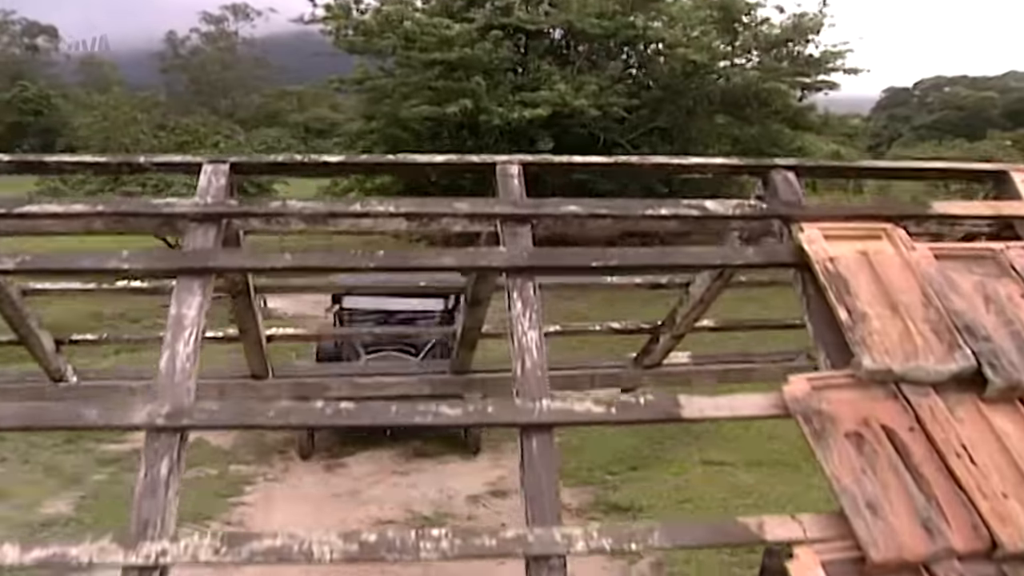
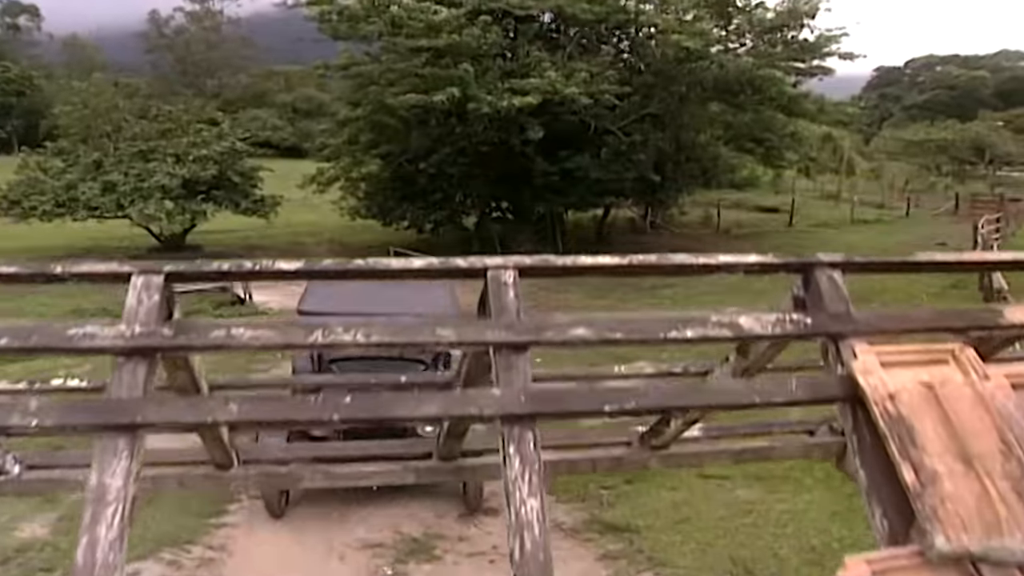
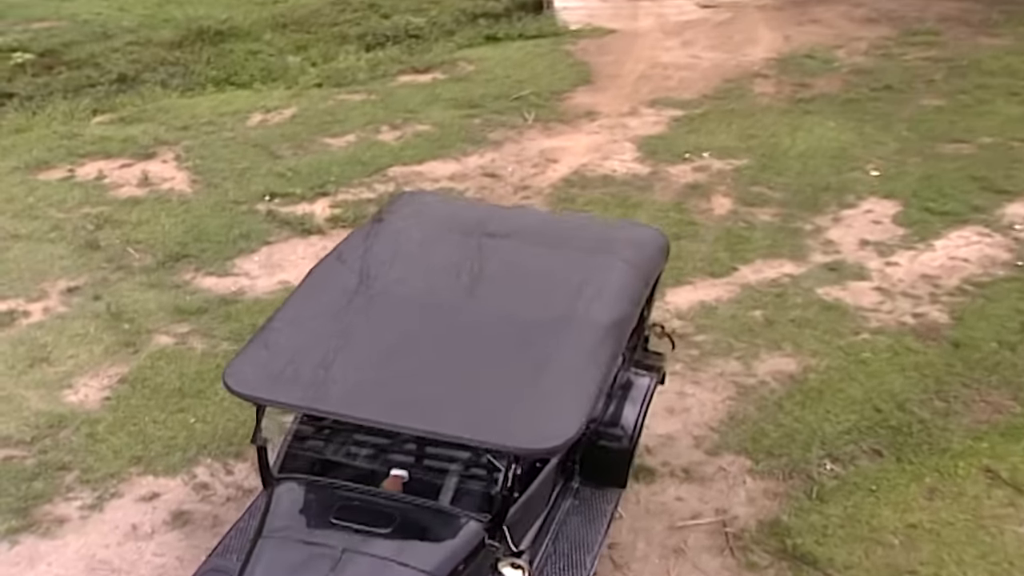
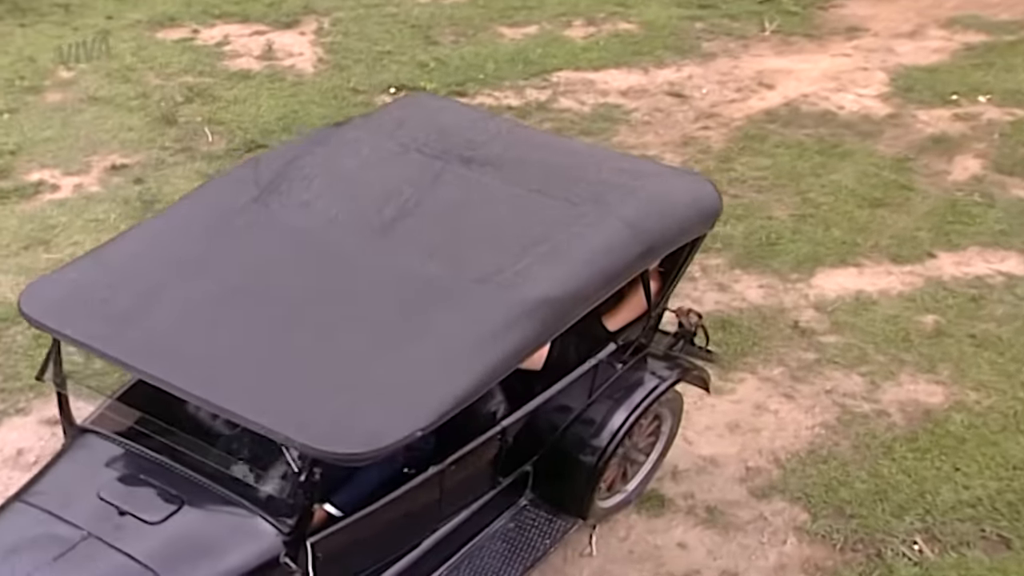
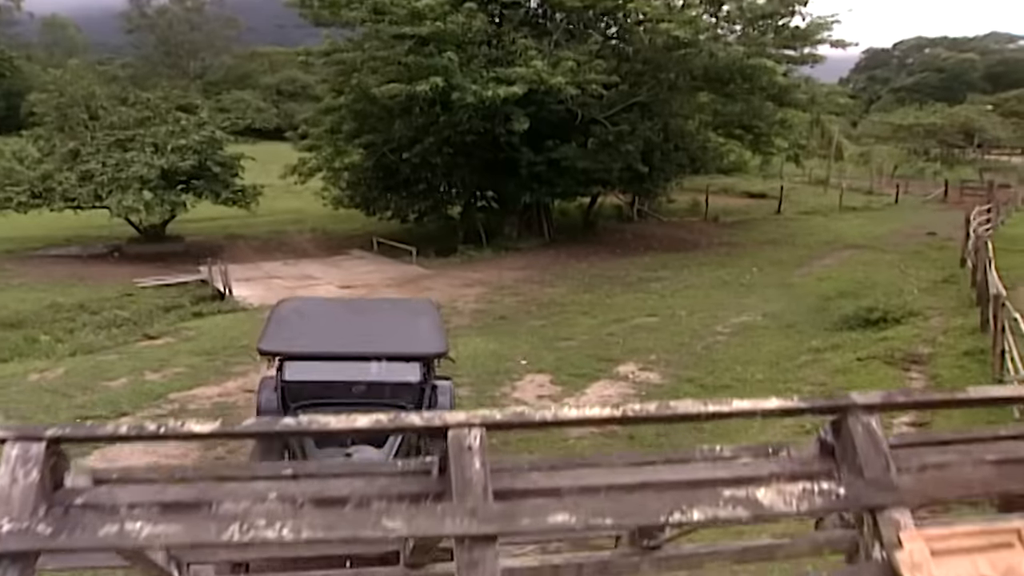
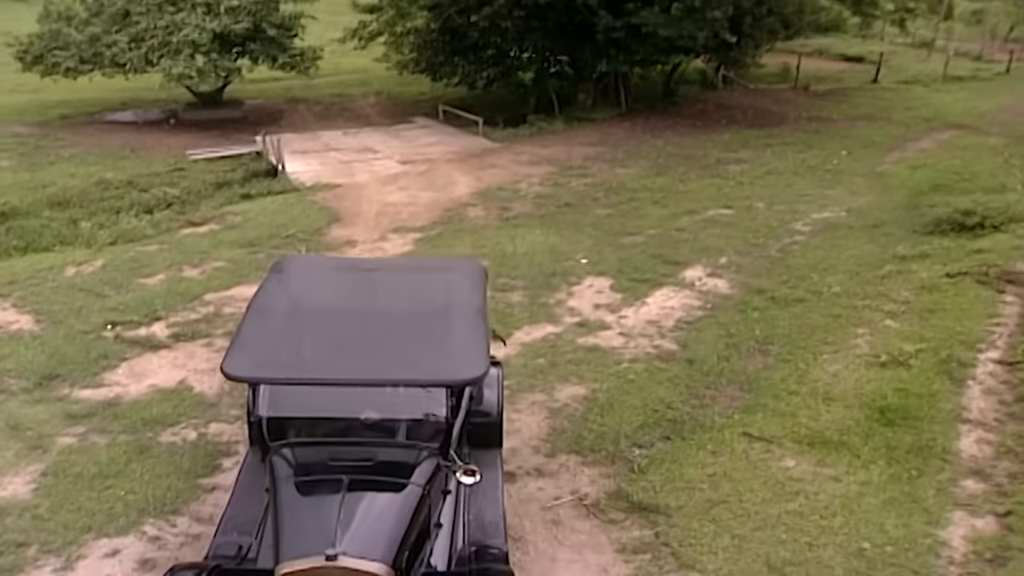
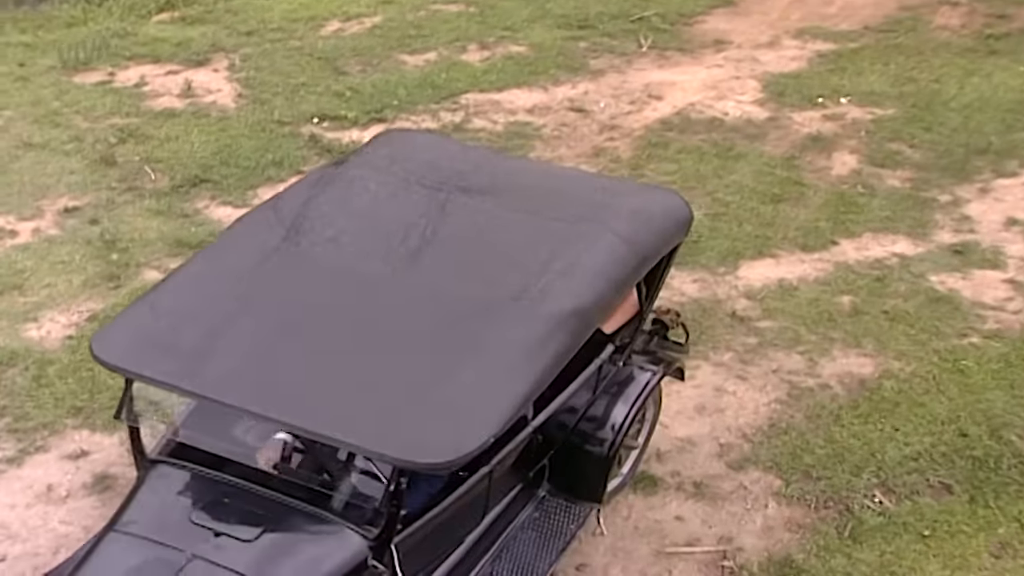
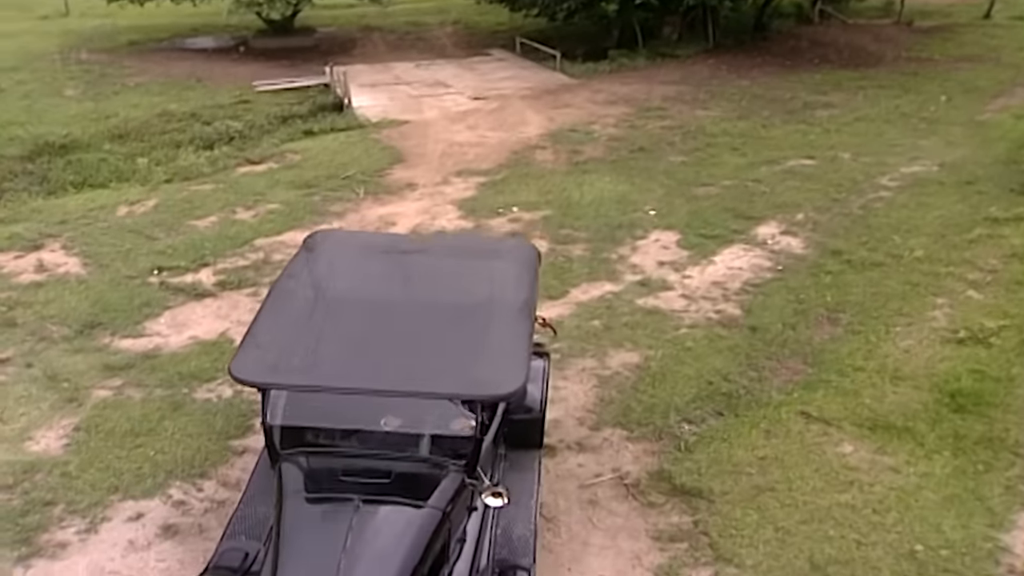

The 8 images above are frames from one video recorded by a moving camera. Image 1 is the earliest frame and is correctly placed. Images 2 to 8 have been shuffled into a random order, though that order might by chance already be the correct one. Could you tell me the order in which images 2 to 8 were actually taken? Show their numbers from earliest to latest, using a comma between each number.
2, 5, 6, 8, 3, 7, 4
